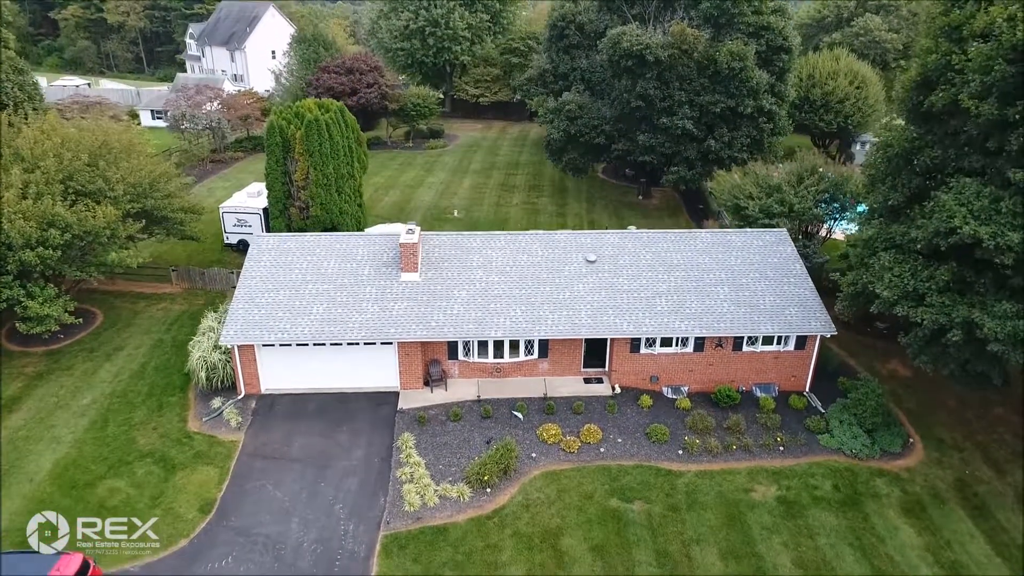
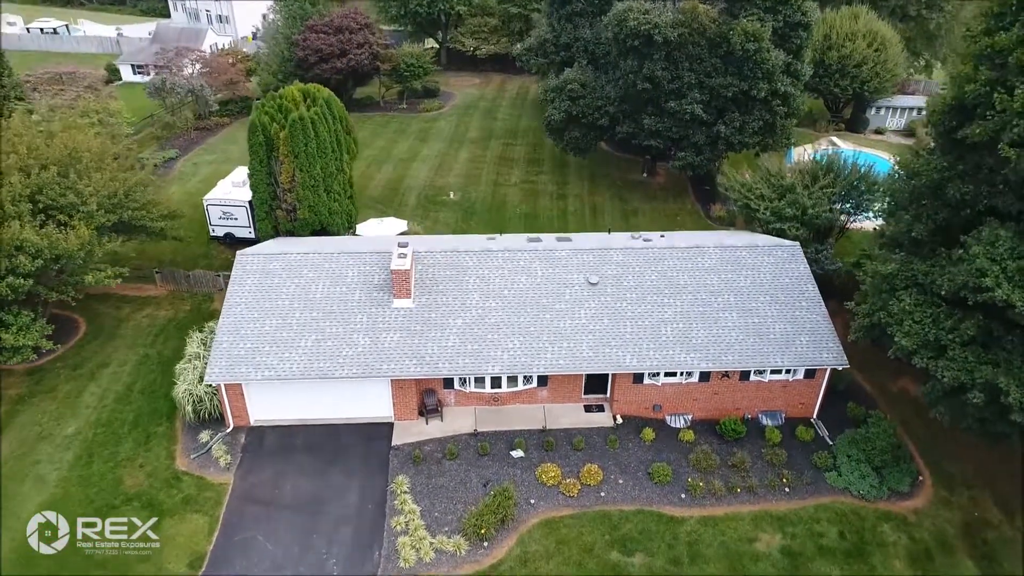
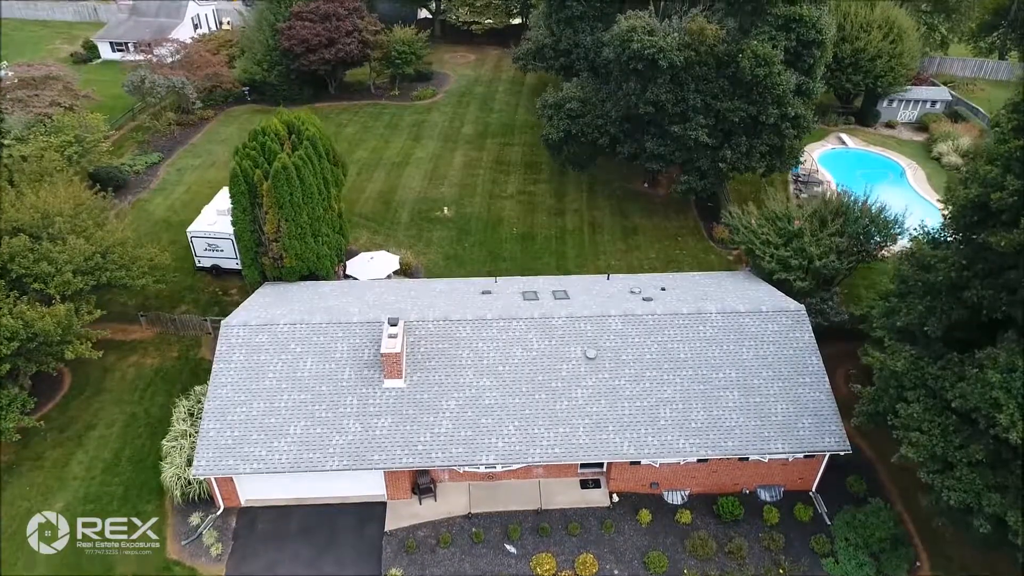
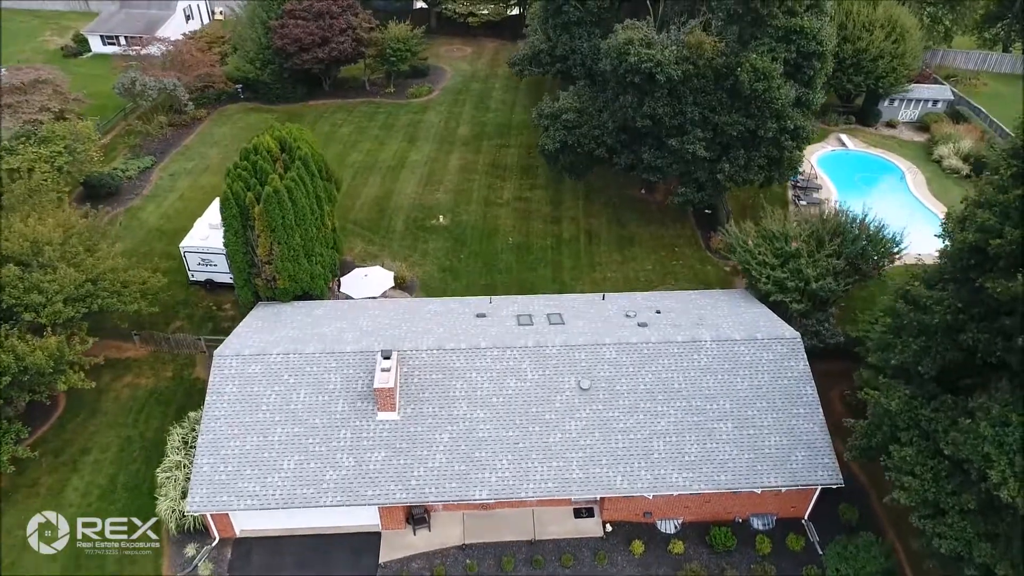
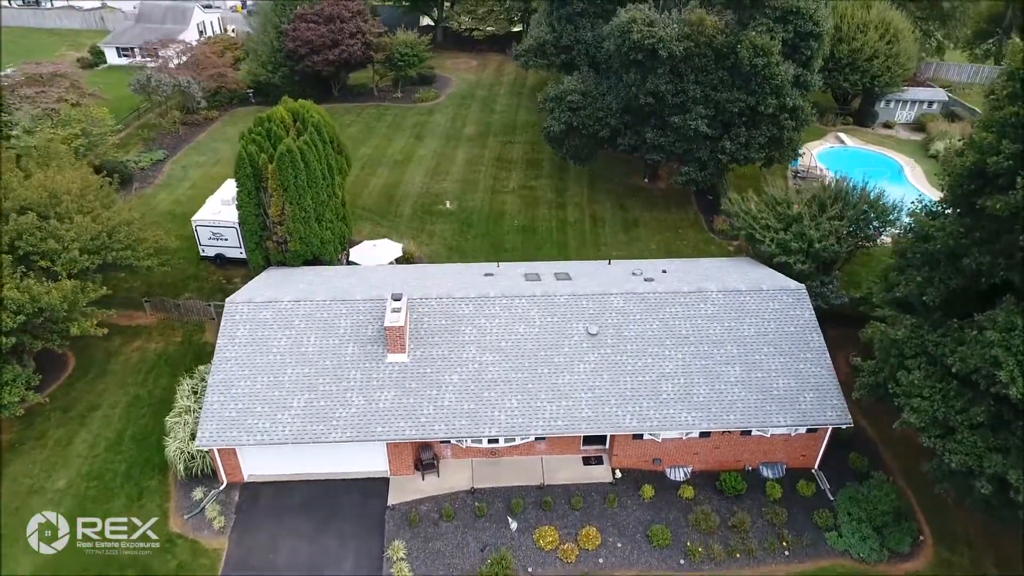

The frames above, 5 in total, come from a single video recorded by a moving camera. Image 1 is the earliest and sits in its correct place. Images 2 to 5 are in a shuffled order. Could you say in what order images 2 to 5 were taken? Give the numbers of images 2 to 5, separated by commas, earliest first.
2, 5, 3, 4
